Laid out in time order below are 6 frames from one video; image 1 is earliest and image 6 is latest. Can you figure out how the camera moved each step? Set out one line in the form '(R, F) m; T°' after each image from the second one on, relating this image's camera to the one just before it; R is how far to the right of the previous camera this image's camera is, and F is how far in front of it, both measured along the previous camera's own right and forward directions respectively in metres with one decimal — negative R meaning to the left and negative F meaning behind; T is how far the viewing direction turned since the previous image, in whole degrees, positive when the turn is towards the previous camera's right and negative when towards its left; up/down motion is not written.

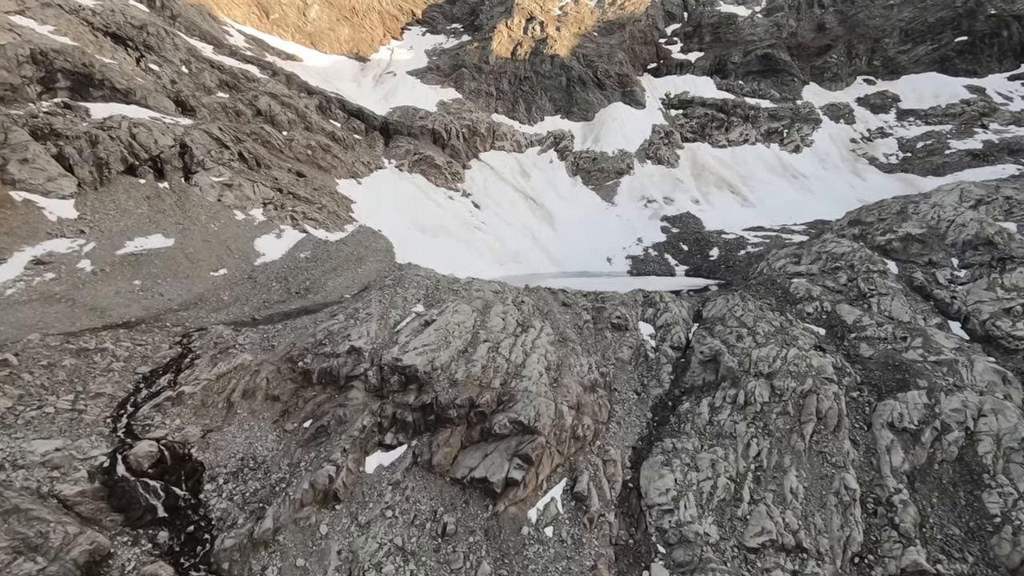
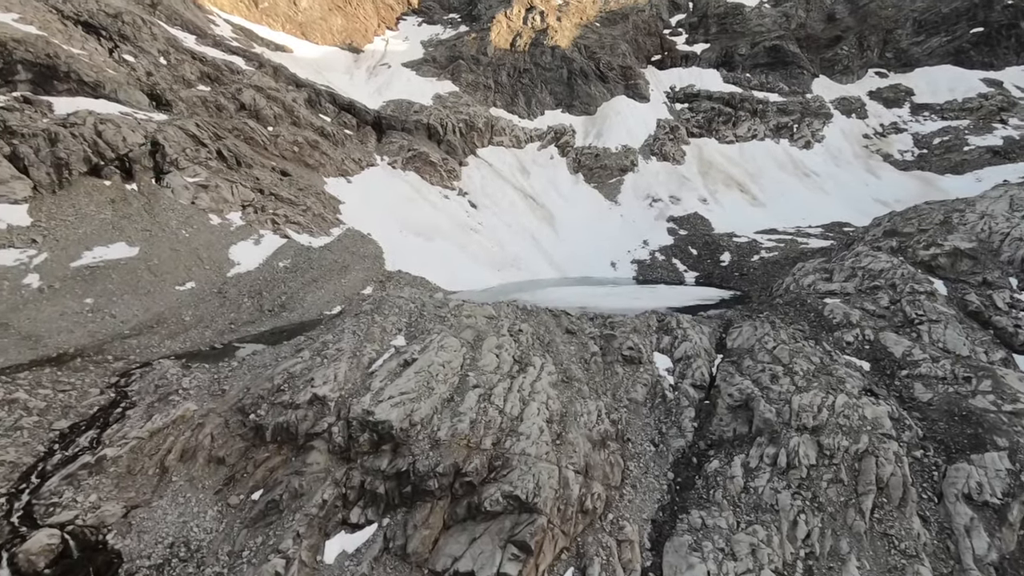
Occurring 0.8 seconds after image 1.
(+0.1, +2.8) m; 0°
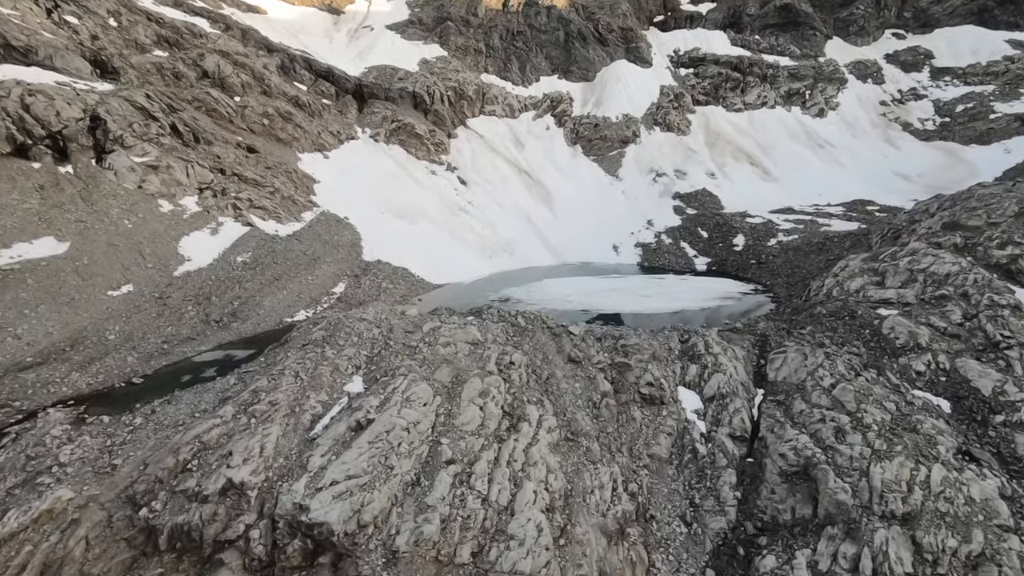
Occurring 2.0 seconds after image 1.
(+0.2, +3.9) m; 0°
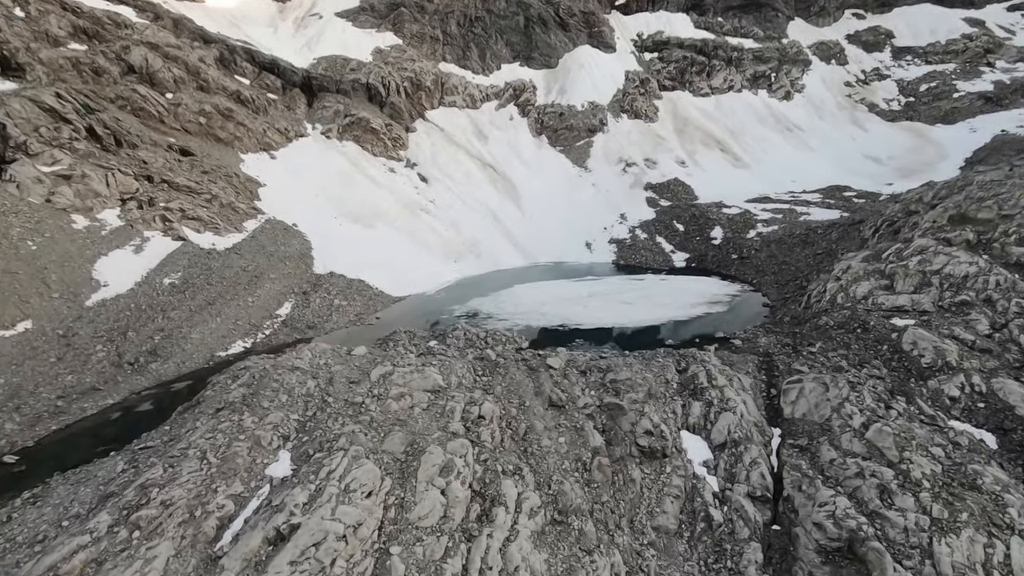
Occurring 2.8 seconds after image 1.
(+0.1, +2.7) m; +3°
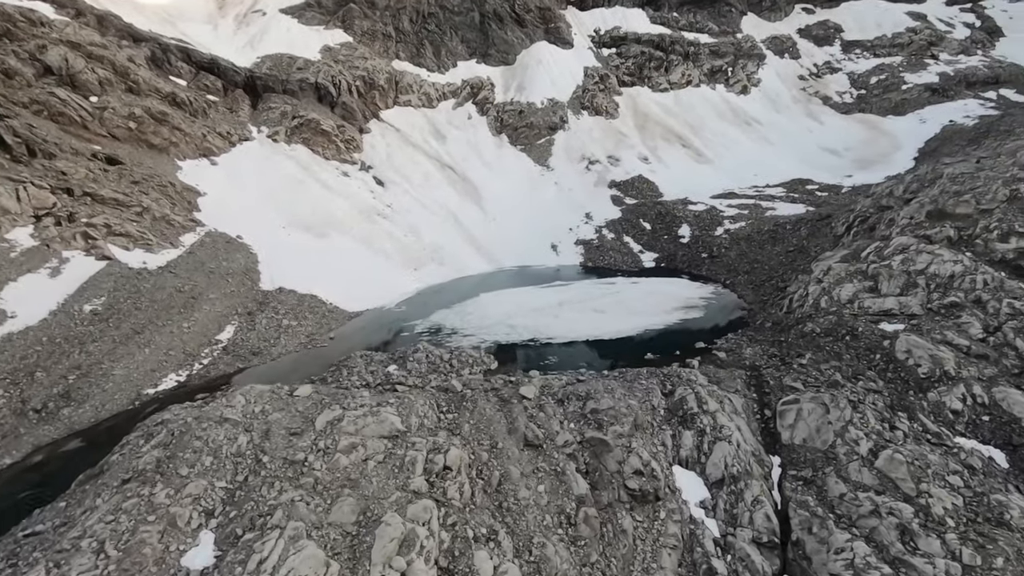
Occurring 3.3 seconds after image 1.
(0.0, +1.6) m; +4°
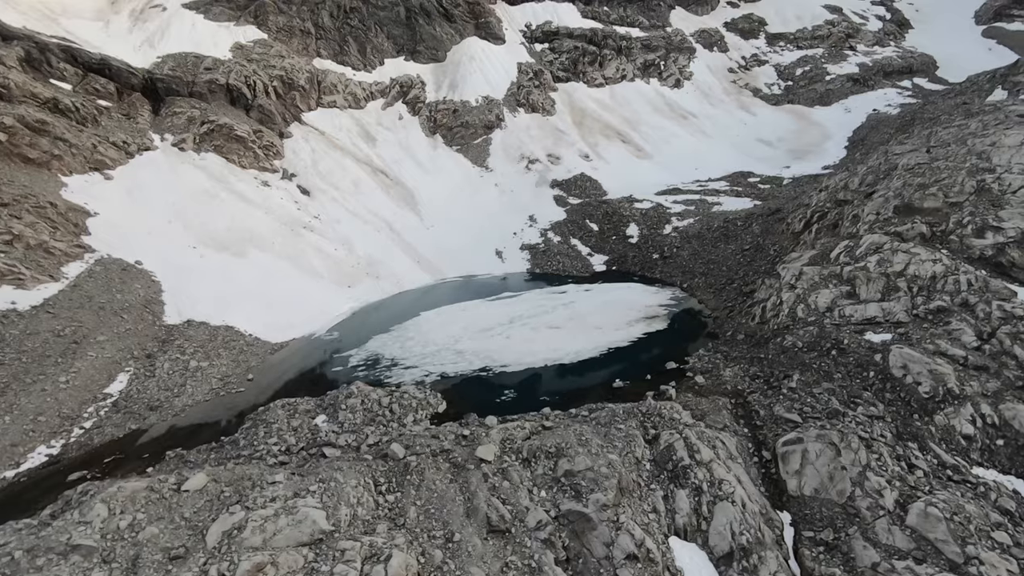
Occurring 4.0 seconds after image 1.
(0.0, +2.4) m; +6°
